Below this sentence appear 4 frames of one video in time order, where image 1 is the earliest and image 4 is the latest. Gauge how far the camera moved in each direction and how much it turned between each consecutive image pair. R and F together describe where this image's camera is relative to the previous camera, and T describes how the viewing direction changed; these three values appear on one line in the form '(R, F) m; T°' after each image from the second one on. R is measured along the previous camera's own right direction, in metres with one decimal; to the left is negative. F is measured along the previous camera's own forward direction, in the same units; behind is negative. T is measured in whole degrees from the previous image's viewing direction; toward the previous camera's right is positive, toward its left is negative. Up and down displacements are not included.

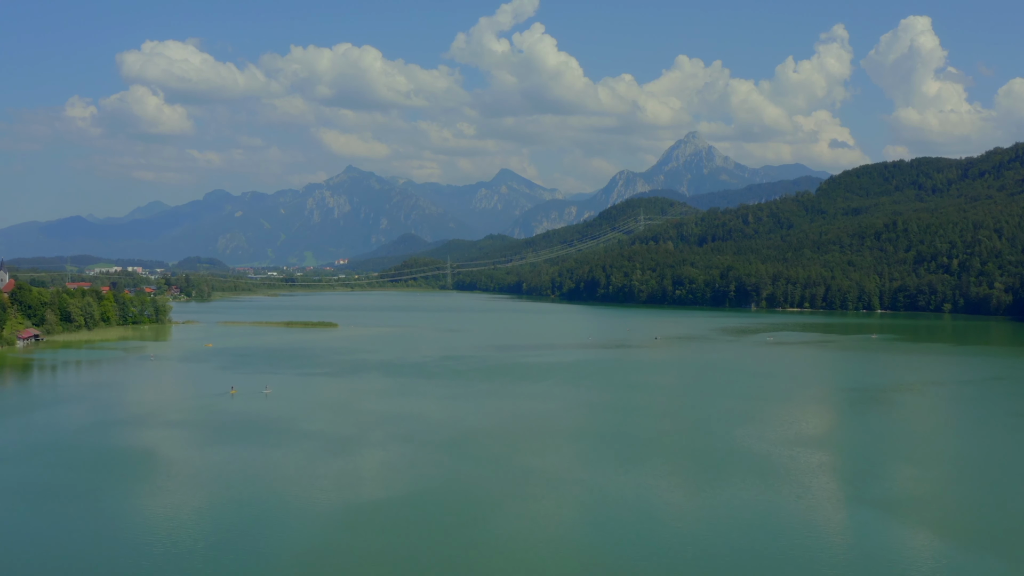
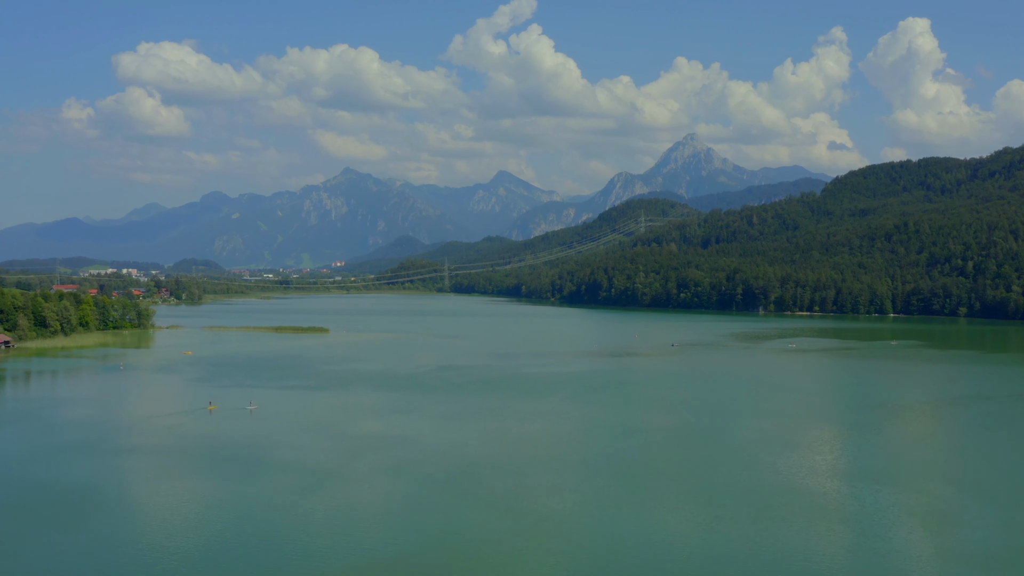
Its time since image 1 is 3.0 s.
(-0.2, +2.5) m; 0°
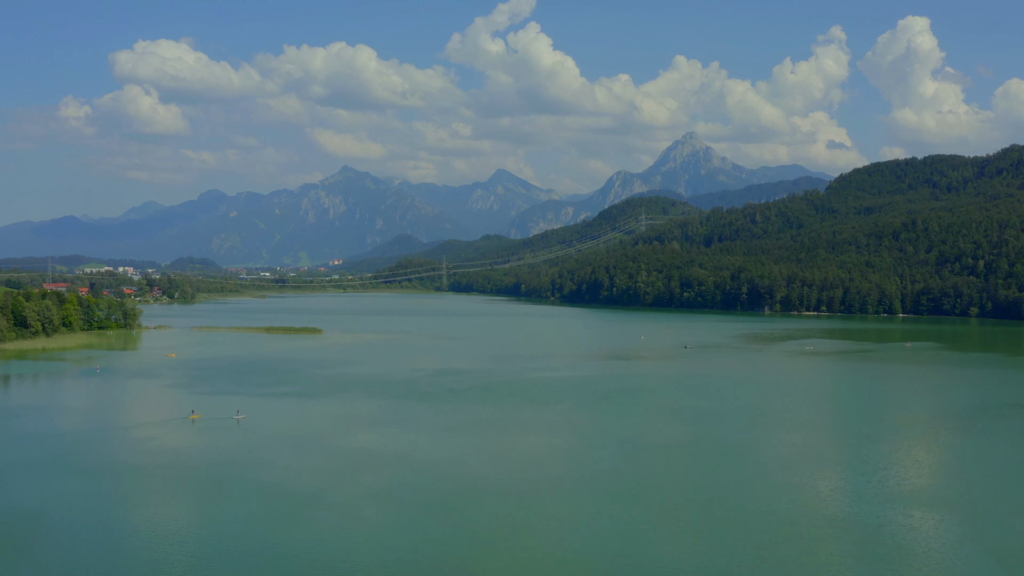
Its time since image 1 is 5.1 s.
(-0.1, +1.7) m; 0°
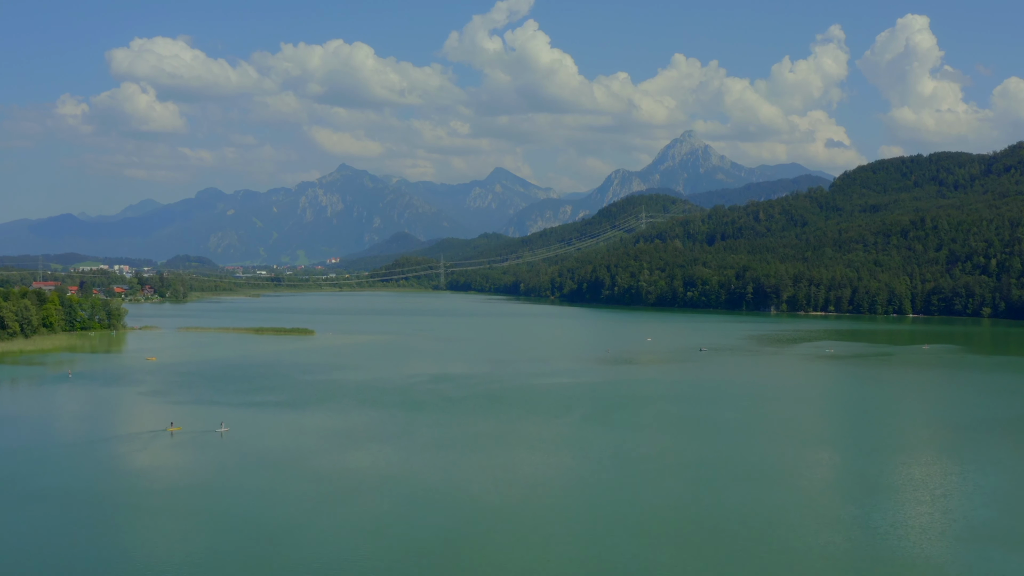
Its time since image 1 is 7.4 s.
(-0.1, +1.9) m; 0°
